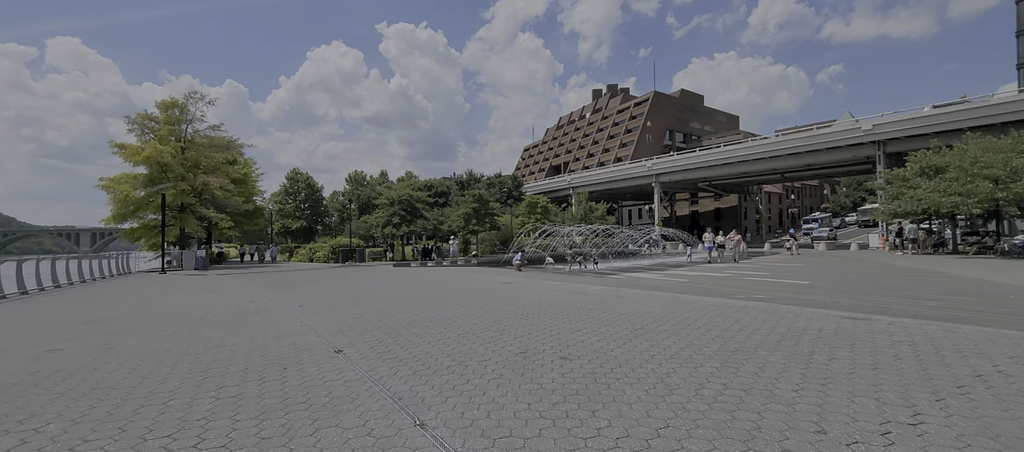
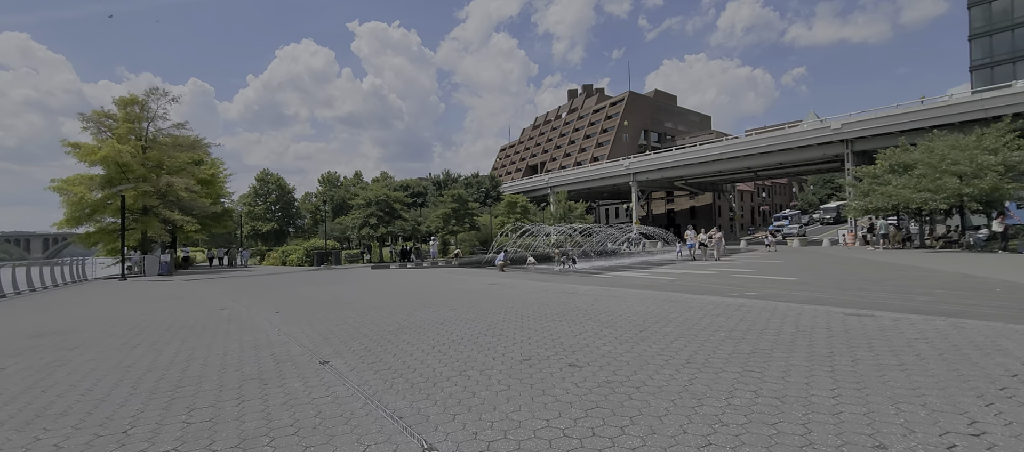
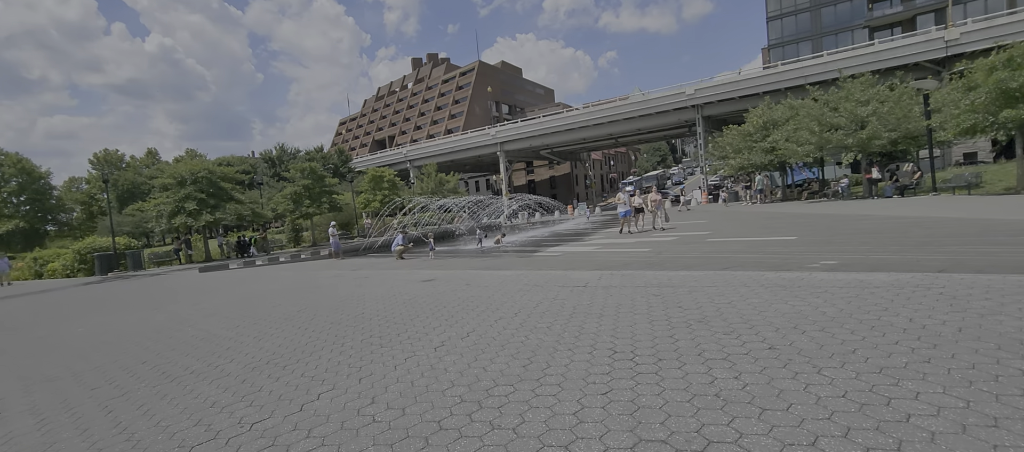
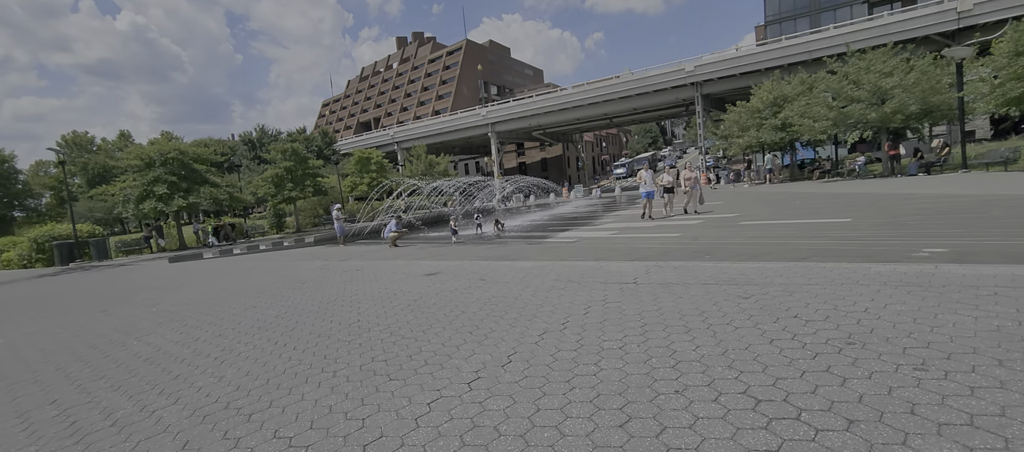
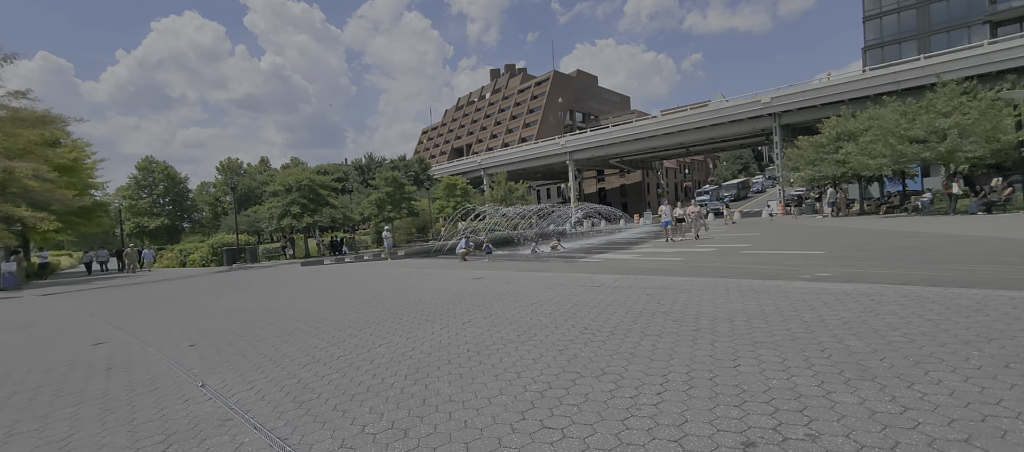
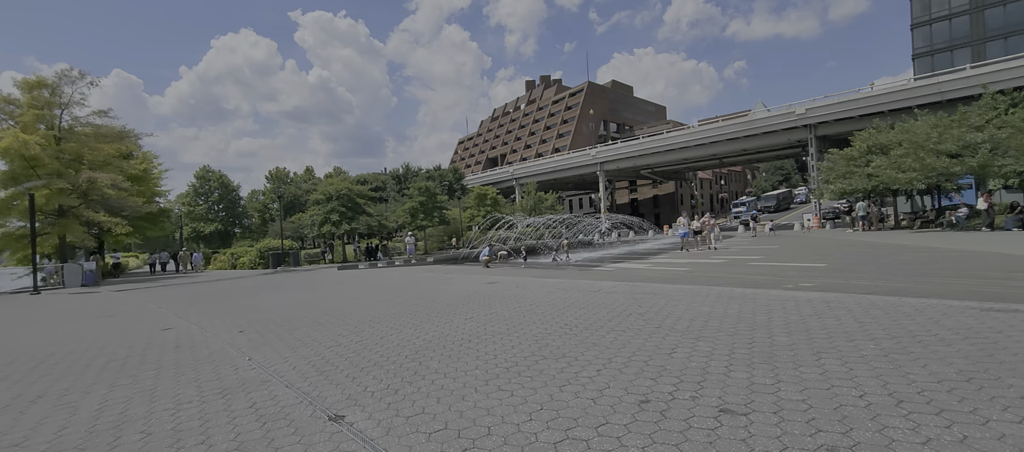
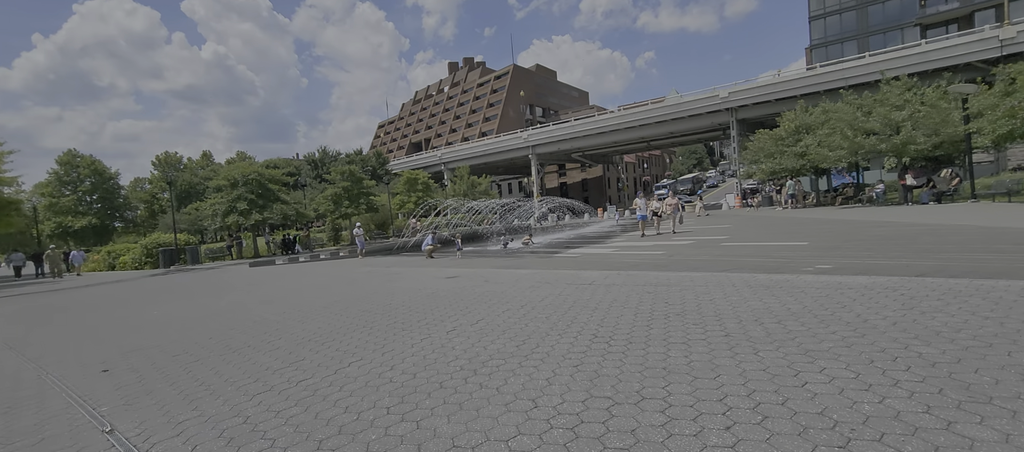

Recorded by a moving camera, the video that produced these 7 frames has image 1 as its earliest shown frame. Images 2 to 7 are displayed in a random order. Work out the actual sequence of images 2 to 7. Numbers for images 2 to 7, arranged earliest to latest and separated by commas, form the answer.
2, 6, 5, 7, 3, 4
